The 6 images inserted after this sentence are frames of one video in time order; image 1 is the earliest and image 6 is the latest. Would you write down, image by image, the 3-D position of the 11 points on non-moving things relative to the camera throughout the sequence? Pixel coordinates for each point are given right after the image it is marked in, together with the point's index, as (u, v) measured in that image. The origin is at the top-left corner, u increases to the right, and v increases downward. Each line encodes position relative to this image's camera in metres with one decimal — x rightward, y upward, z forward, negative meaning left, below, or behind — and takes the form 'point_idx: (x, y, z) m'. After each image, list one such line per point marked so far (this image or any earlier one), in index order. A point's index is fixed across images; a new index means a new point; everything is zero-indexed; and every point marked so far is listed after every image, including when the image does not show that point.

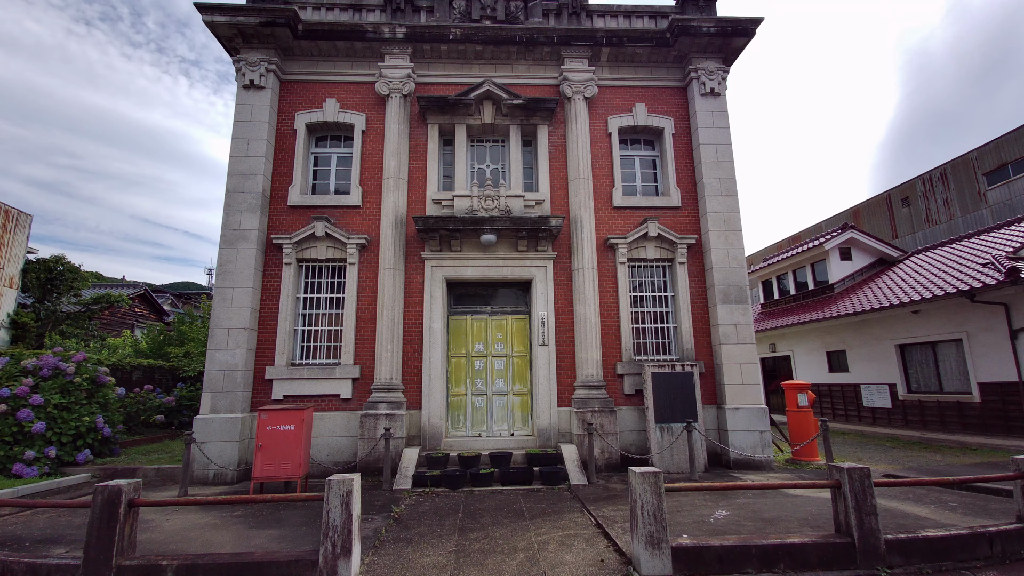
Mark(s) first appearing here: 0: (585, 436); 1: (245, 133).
0: (+1.3, -2.7, +8.9) m
1: (-5.4, +3.2, +10.0) m
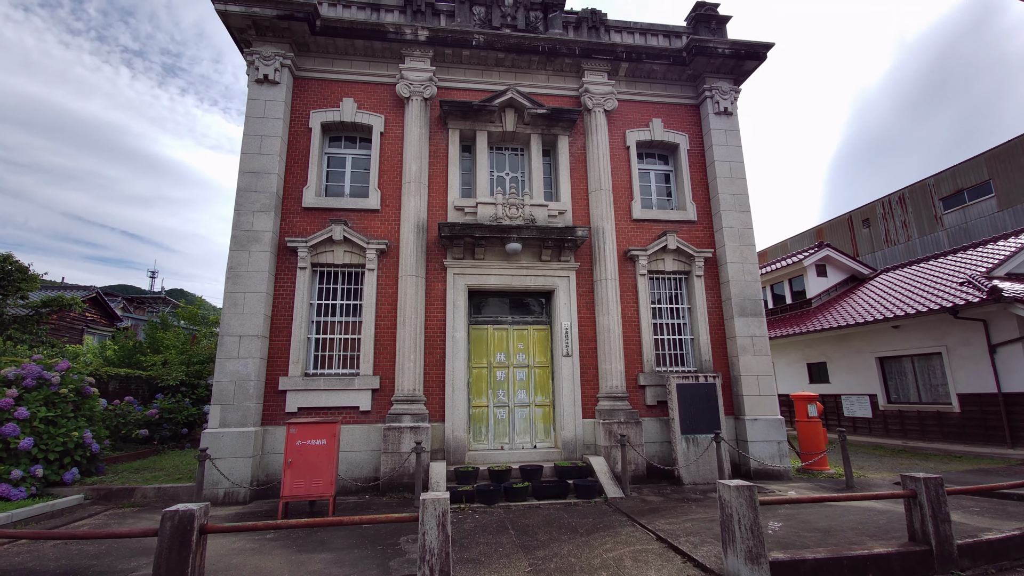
0: (+1.8, -2.9, +8.9) m
1: (-4.9, +3.1, +9.5) m
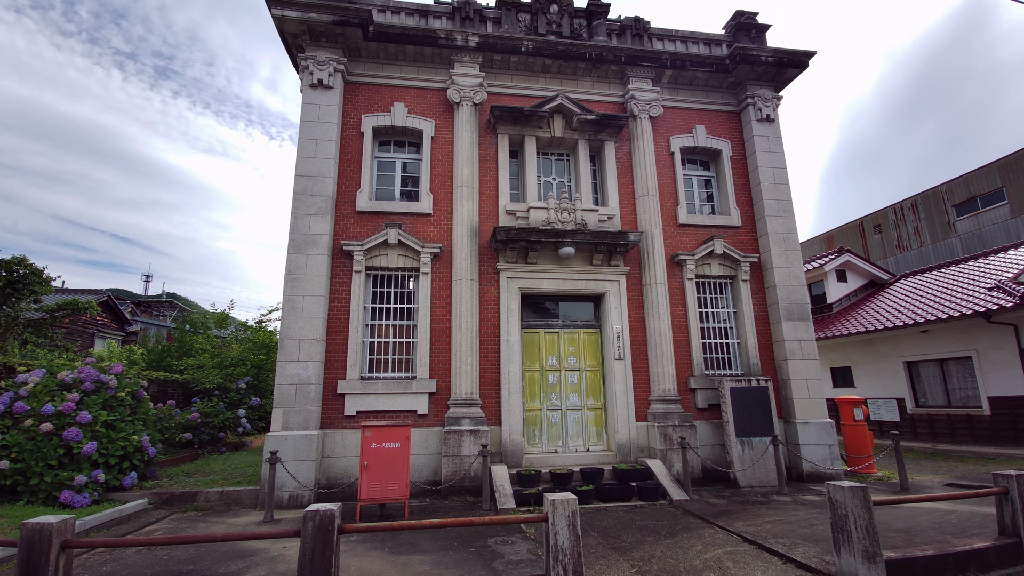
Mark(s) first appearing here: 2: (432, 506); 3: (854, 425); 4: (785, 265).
0: (+2.8, -3.0, +8.9) m
1: (-3.9, +3.0, +9.5) m
2: (-1.3, -3.5, +7.9) m
3: (+7.1, -2.8, +10.1) m
4: (+5.8, +0.5, +10.4) m
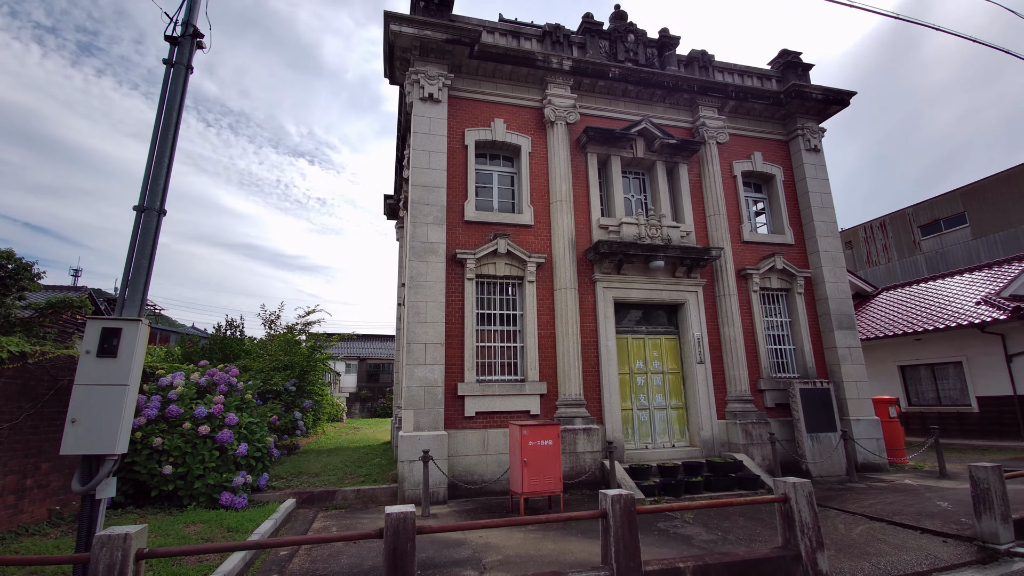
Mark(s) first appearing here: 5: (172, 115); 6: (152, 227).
0: (+4.9, -3.2, +10.0) m
1: (-1.7, +2.9, +9.9) m
2: (+0.9, -3.7, +8.5) m
3: (+8.9, -3.2, +11.6) m
4: (+7.7, +0.2, +11.7) m
5: (-3.8, +1.9, +5.4) m
6: (-3.7, +0.6, +5.1) m
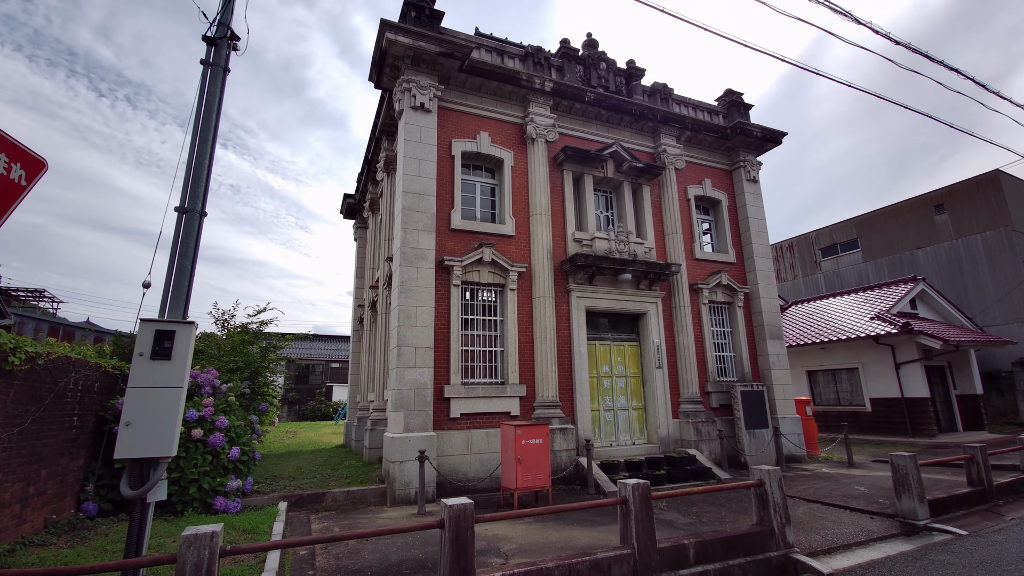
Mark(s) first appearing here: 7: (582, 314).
0: (+4.3, -3.5, +11.2) m
1: (-2.0, +2.8, +10.1) m
2: (+0.6, -3.9, +9.2) m
3: (+8.1, -3.6, +13.4) m
4: (+7.0, -0.2, +13.4) m
5: (-3.4, +1.9, +5.4) m
6: (-3.3, +0.6, +5.1) m
7: (+1.6, -0.6, +11.2) m
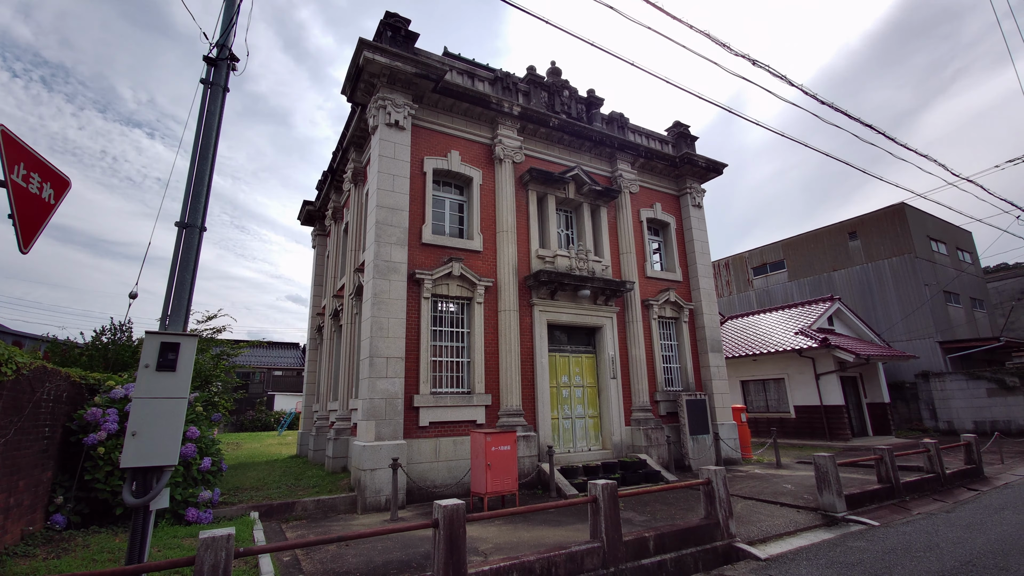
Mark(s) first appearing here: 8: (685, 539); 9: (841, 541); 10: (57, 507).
0: (+3.4, -3.9, +12.1) m
1: (-2.6, +2.5, +10.5) m
2: (-0.1, -4.2, +9.7) m
3: (+6.9, -4.1, +14.7) m
4: (+5.9, -0.7, +14.6) m
5: (-3.5, +1.8, +5.6) m
6: (-3.4, +0.5, +5.2) m
7: (+0.8, -1.0, +11.8) m
8: (+2.3, -3.3, +6.5) m
9: (+4.8, -3.7, +7.1) m
10: (-5.8, -2.8, +6.2) m
